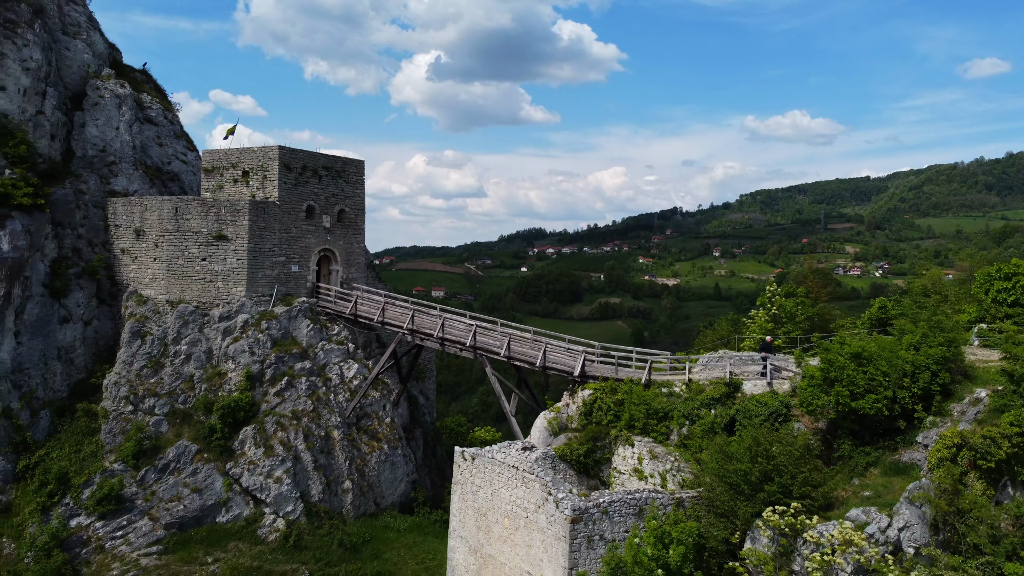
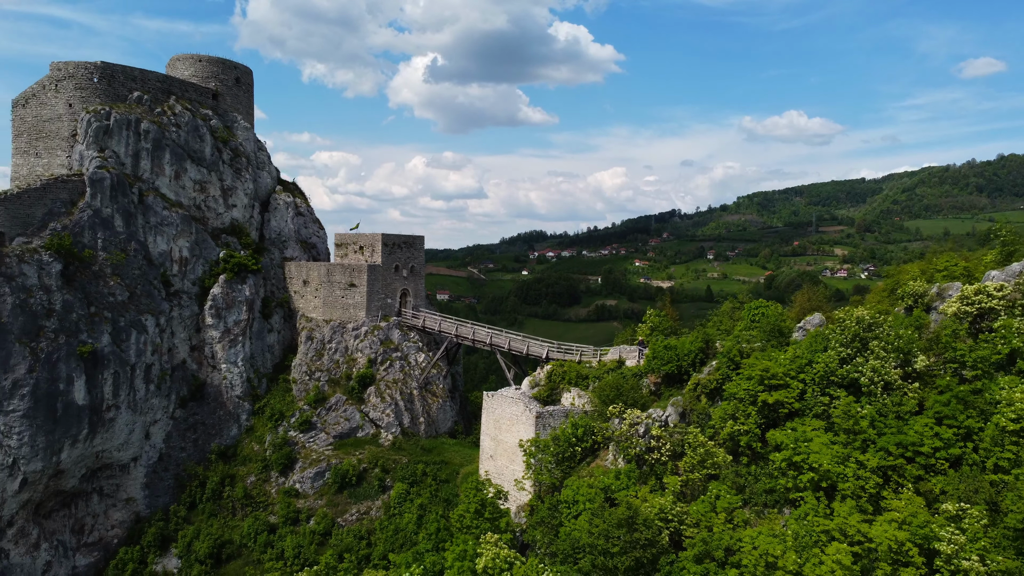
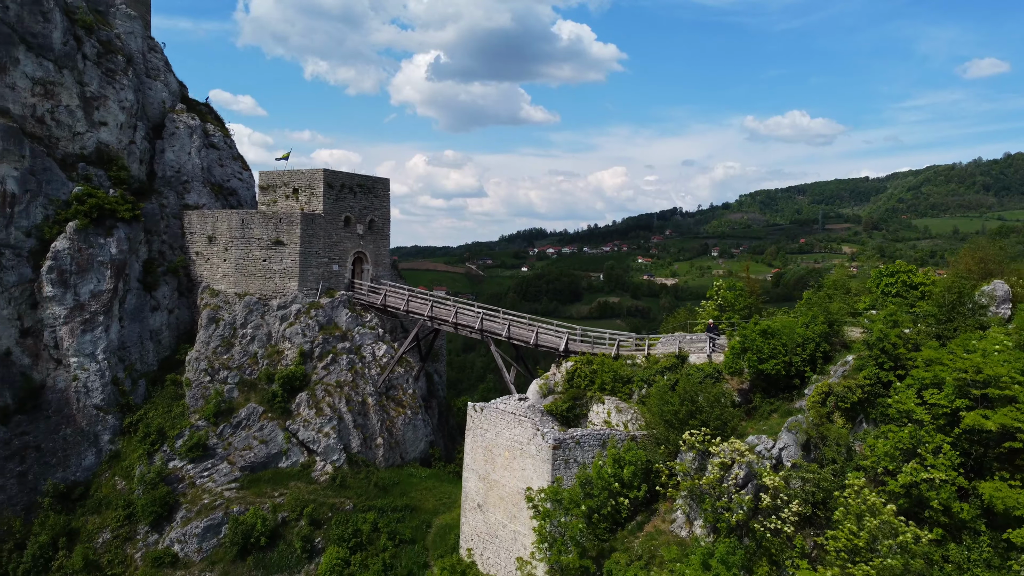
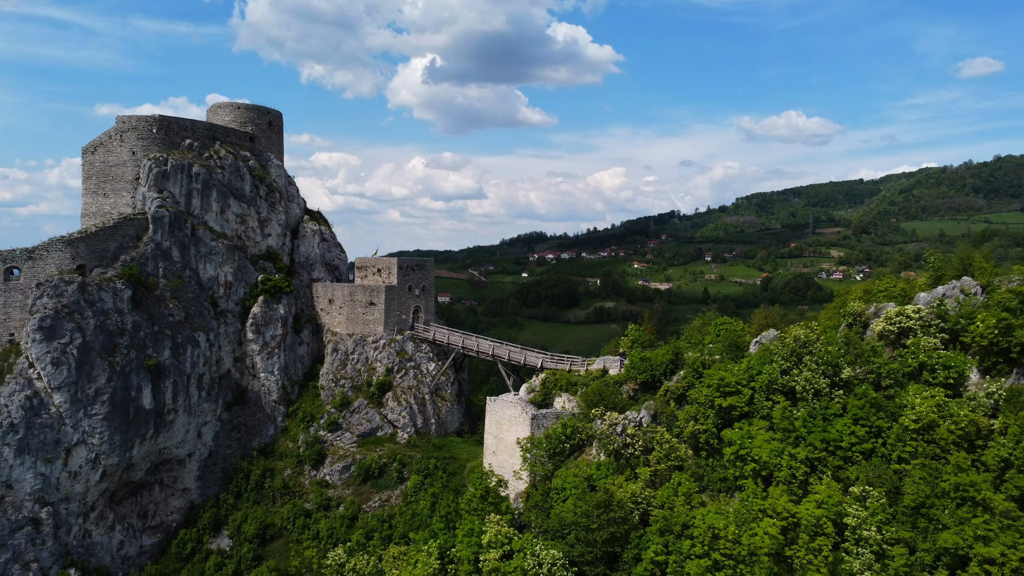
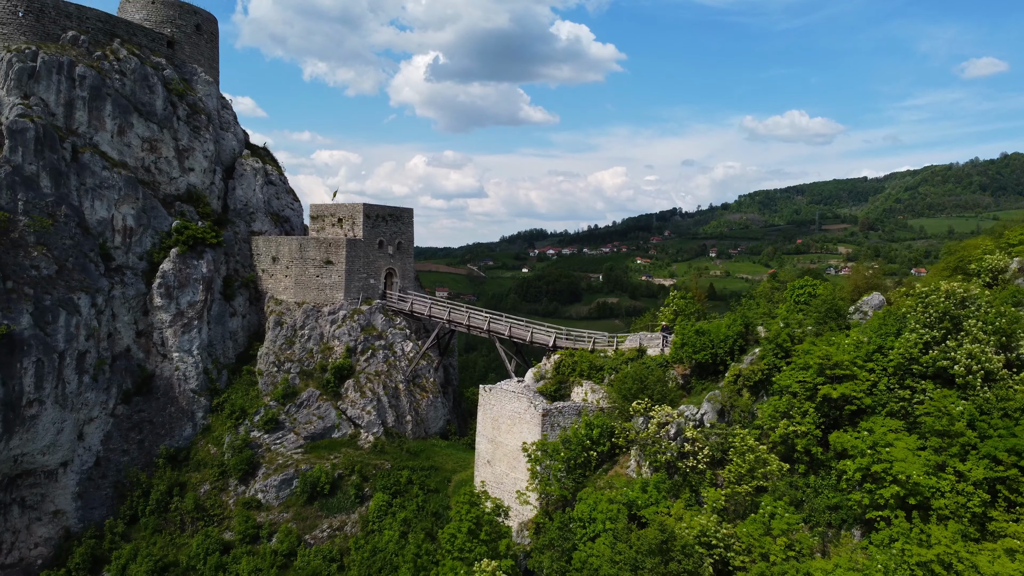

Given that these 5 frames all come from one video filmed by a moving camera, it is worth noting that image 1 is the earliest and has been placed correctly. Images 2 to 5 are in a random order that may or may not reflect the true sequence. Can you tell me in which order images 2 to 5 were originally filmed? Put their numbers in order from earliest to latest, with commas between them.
3, 5, 2, 4
